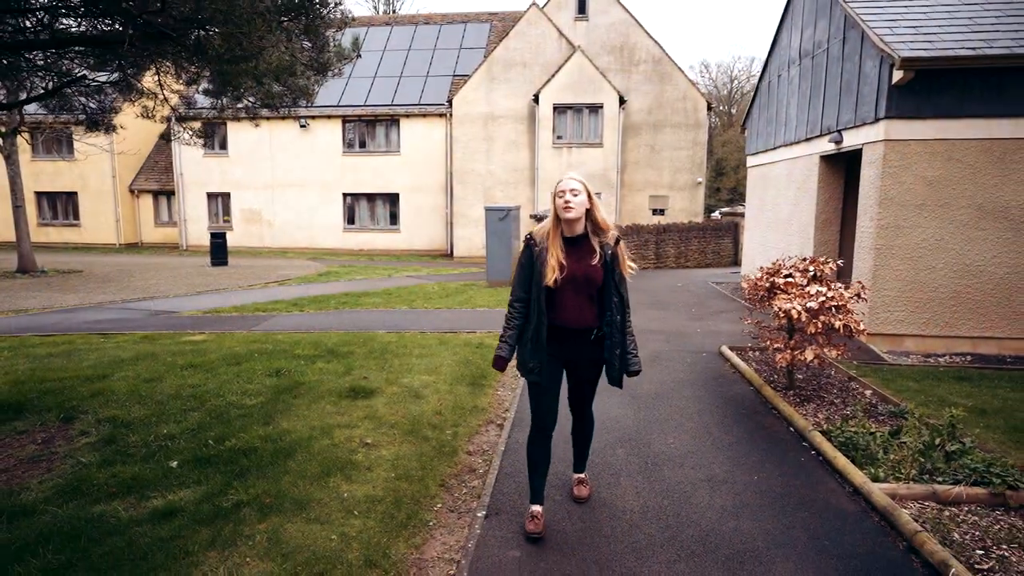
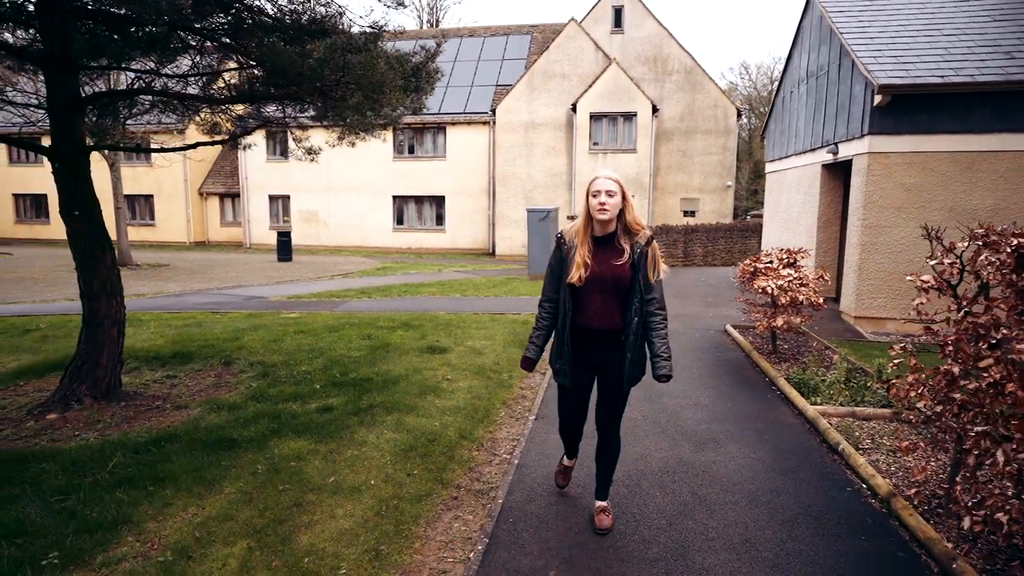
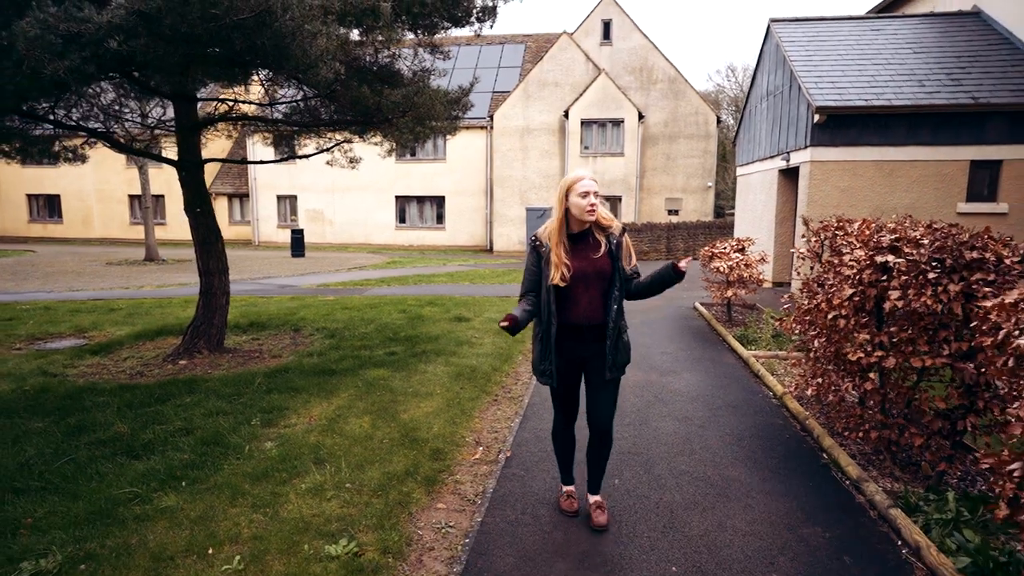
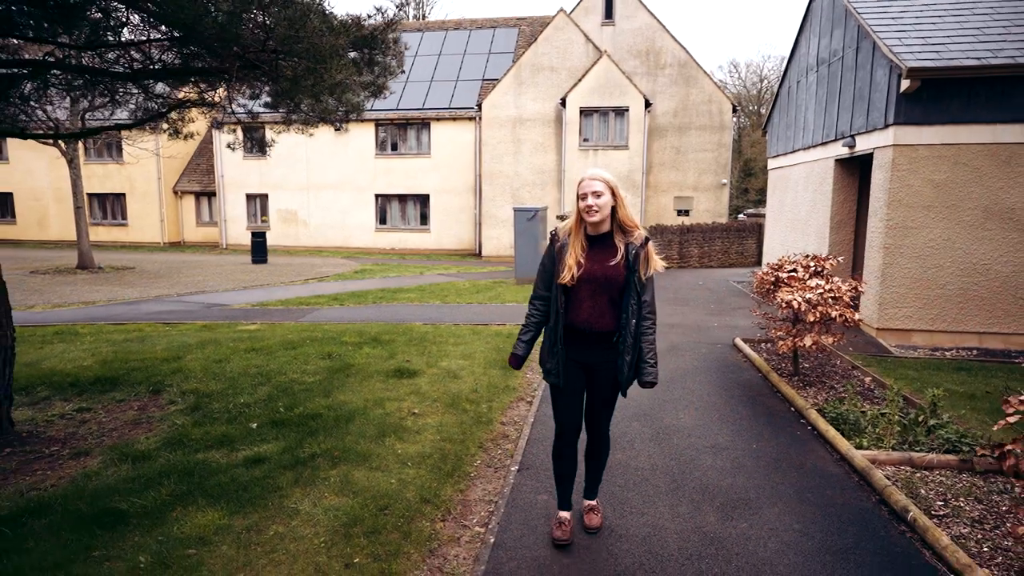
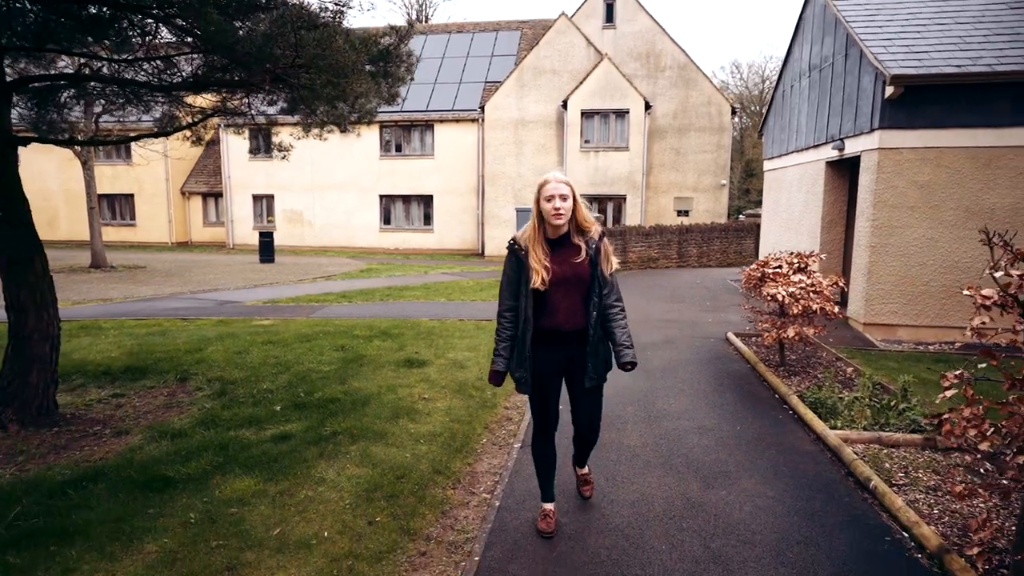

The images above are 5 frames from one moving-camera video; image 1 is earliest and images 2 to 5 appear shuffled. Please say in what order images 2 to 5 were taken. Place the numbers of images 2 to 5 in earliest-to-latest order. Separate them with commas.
4, 5, 2, 3
